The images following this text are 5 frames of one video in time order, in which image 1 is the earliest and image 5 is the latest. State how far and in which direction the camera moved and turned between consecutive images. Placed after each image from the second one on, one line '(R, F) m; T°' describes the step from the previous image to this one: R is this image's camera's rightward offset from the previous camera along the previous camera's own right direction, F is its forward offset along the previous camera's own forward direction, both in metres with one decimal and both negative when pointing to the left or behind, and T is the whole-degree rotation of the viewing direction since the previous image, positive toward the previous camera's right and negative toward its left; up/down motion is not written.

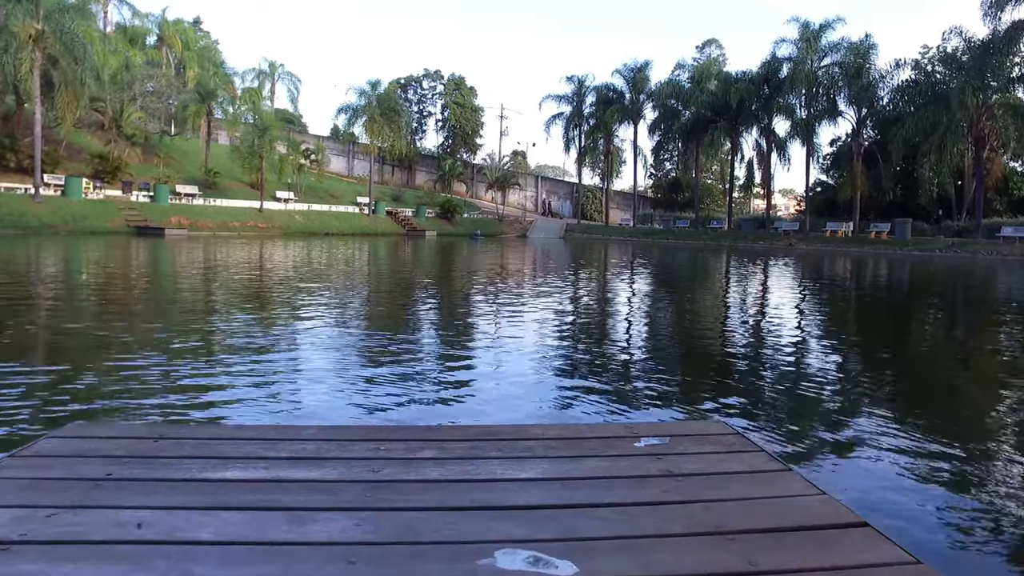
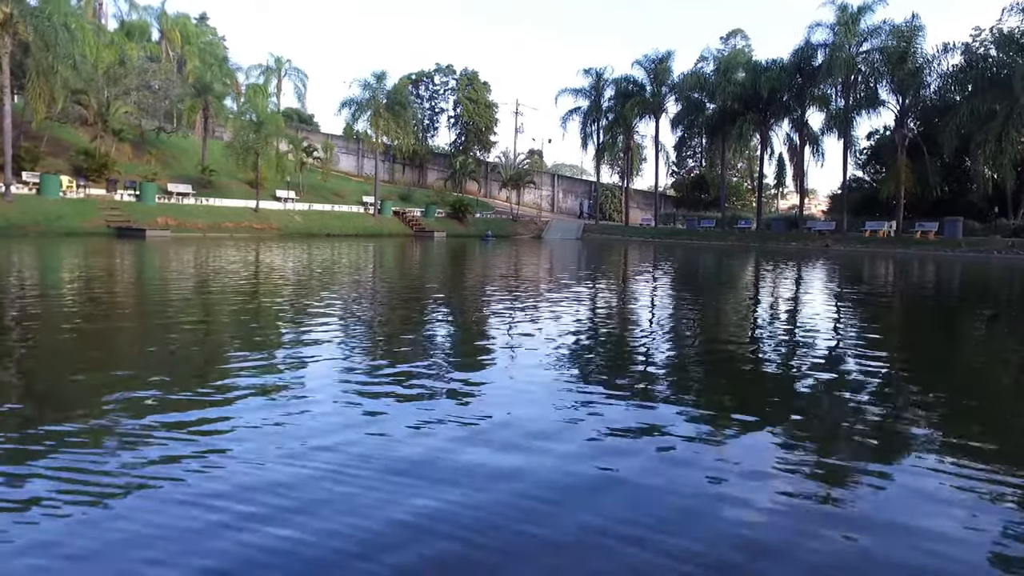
(+0.1, +1.3) m; -1°
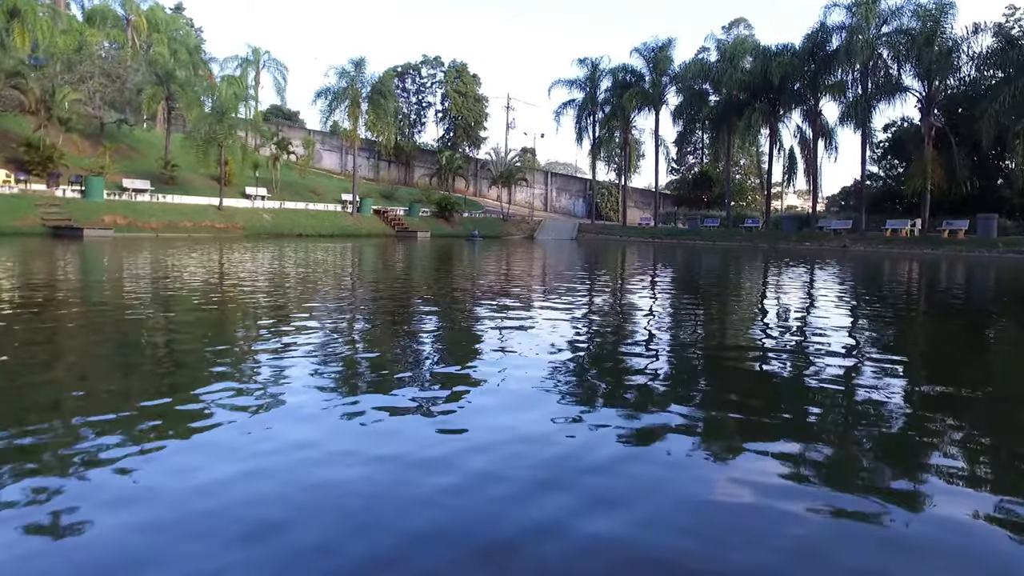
(+0.1, +1.5) m; 0°
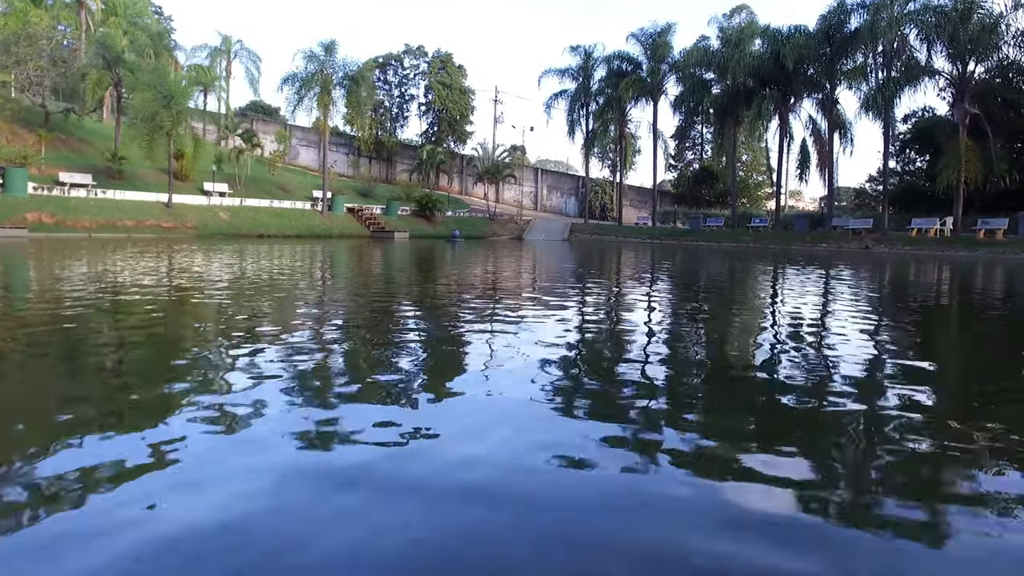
(+0.1, +1.6) m; +1°
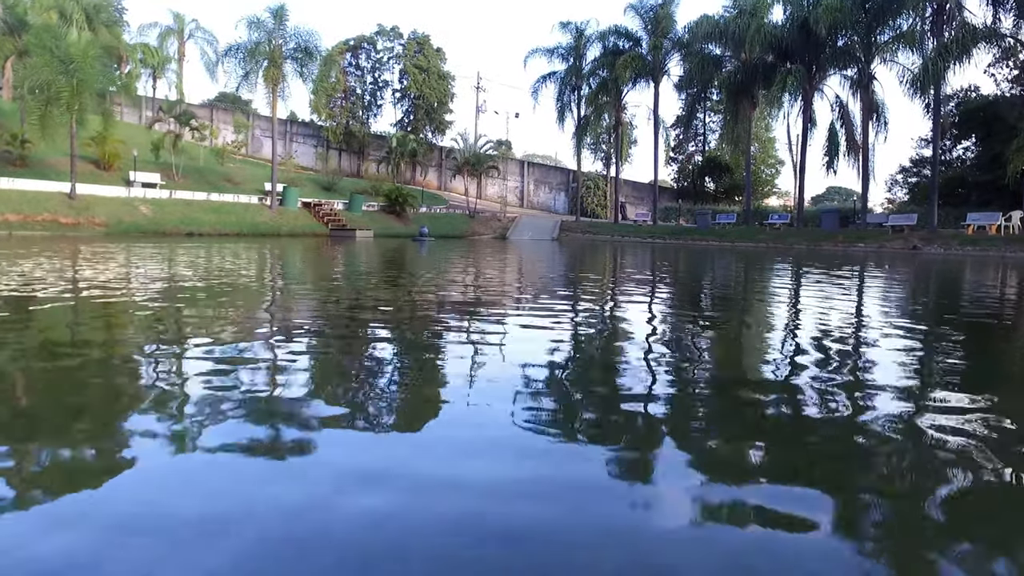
(+0.1, +2.4) m; +1°
